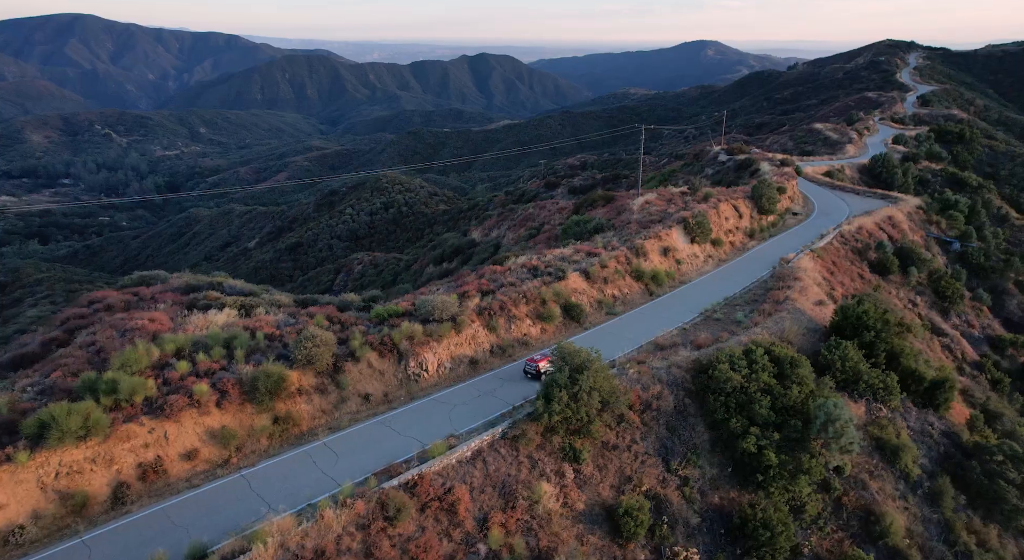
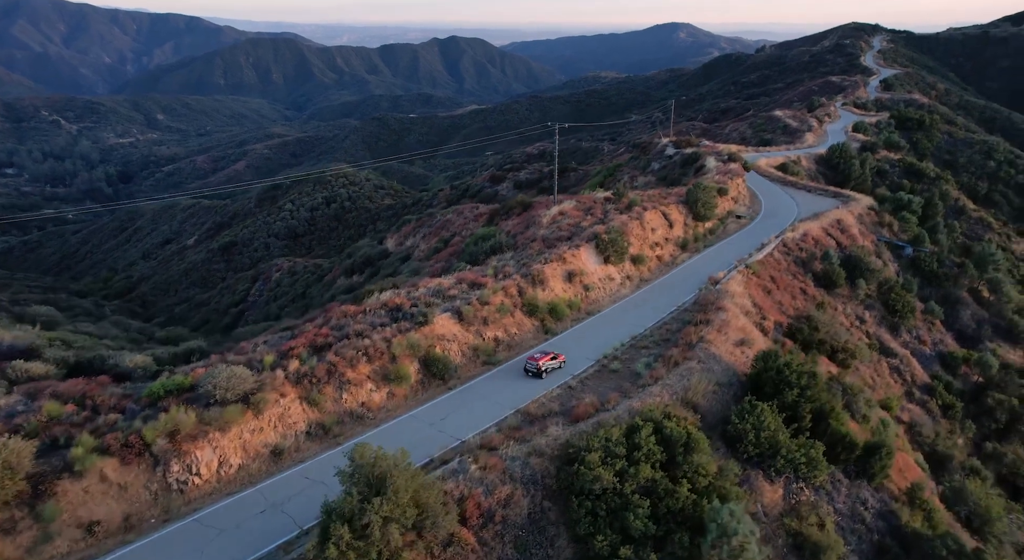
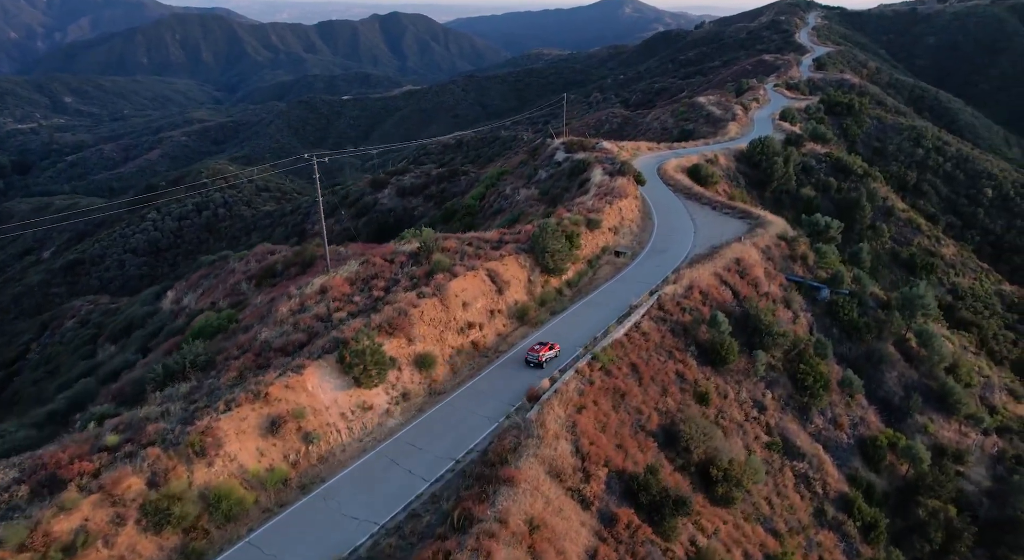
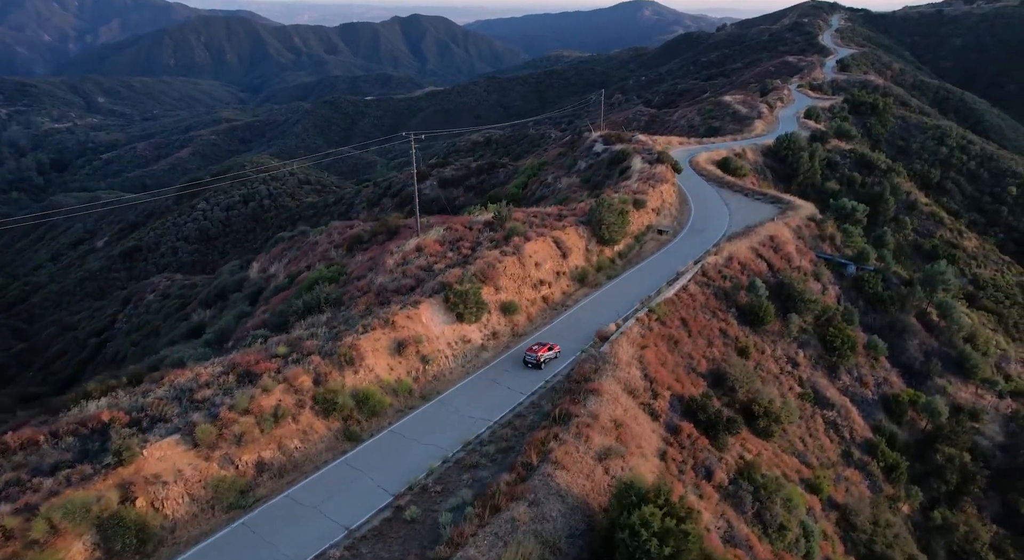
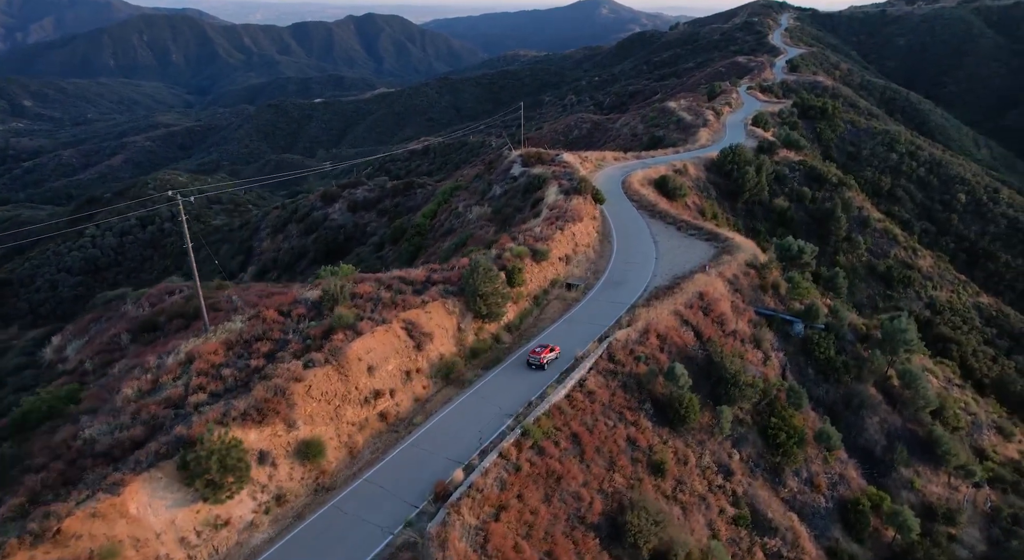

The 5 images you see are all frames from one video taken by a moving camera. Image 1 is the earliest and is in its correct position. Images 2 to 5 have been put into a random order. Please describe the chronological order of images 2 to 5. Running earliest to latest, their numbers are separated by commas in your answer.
2, 4, 3, 5
